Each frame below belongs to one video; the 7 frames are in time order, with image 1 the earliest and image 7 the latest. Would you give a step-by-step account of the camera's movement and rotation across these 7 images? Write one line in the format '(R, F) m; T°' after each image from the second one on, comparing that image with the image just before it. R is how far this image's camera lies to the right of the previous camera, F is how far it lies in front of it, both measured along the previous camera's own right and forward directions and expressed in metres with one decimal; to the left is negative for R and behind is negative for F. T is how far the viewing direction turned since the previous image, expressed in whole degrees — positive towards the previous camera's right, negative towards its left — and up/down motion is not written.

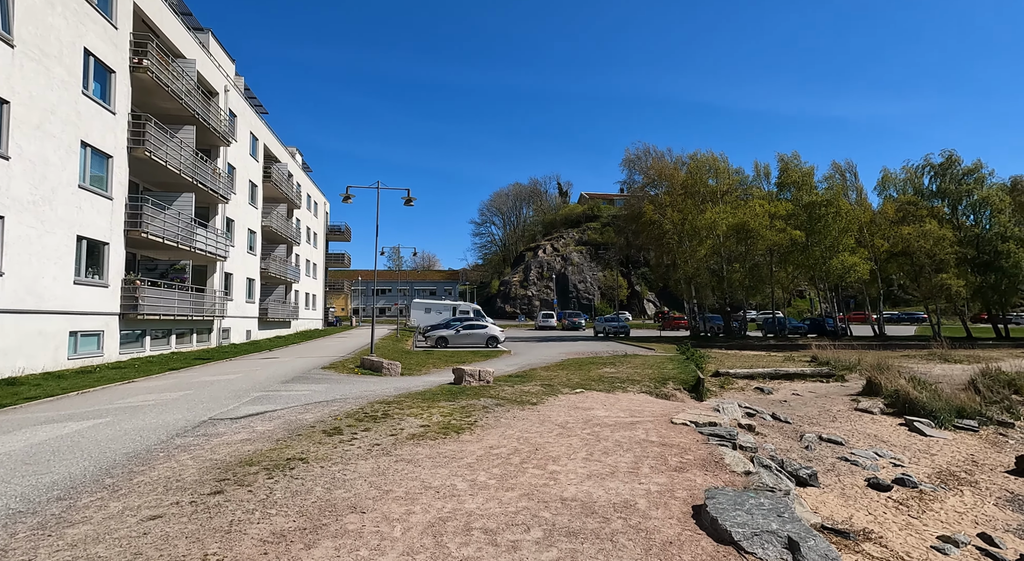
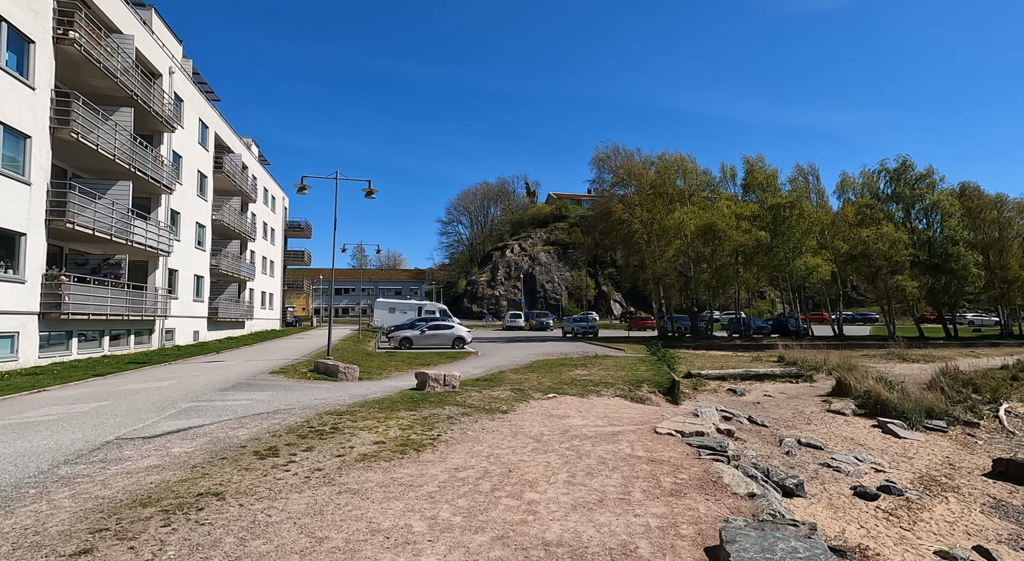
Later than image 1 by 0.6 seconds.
(0.0, +0.9) m; +4°
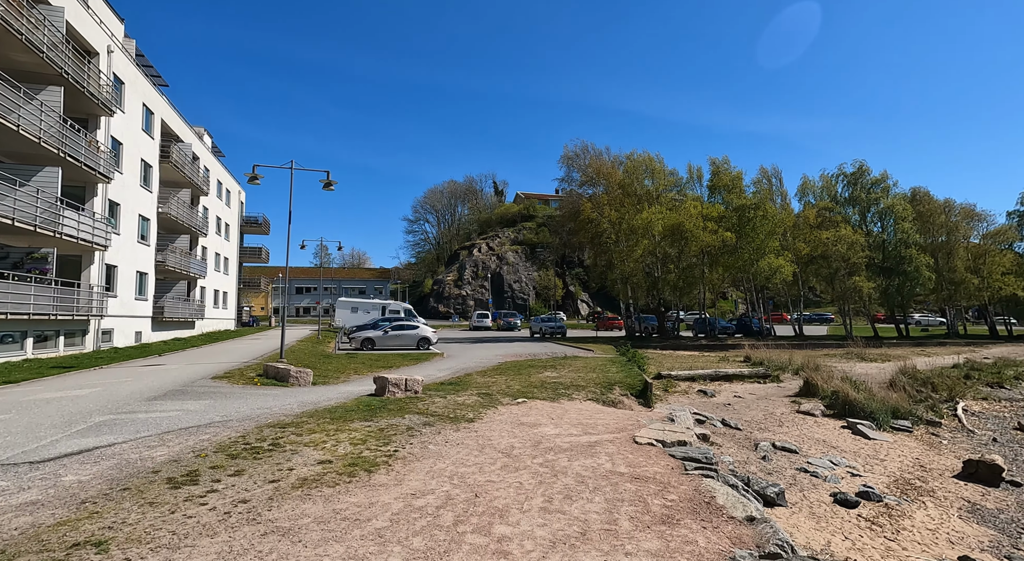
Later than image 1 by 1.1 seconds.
(0.0, +0.7) m; +4°
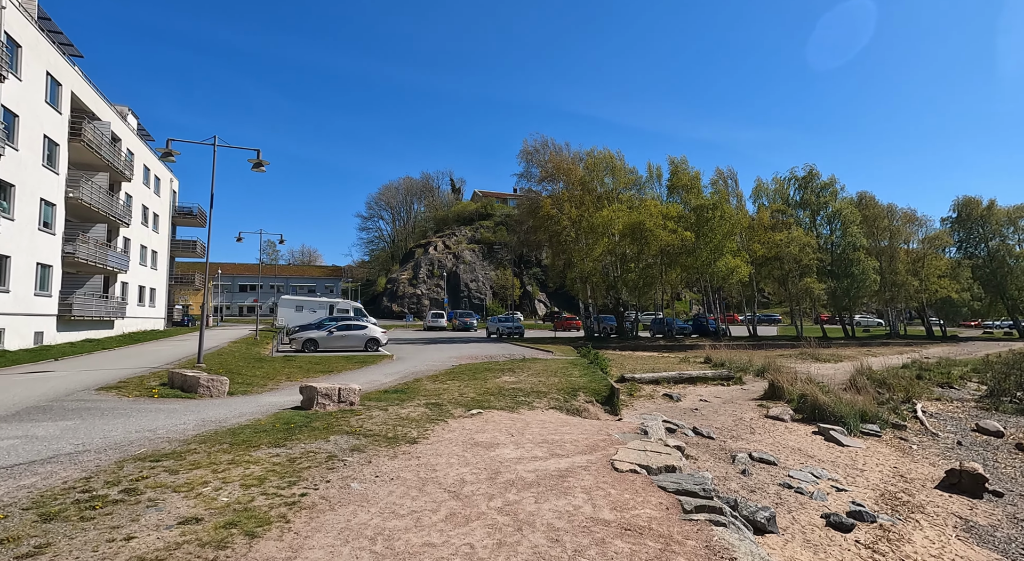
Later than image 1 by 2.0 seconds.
(0.0, +1.4) m; +5°
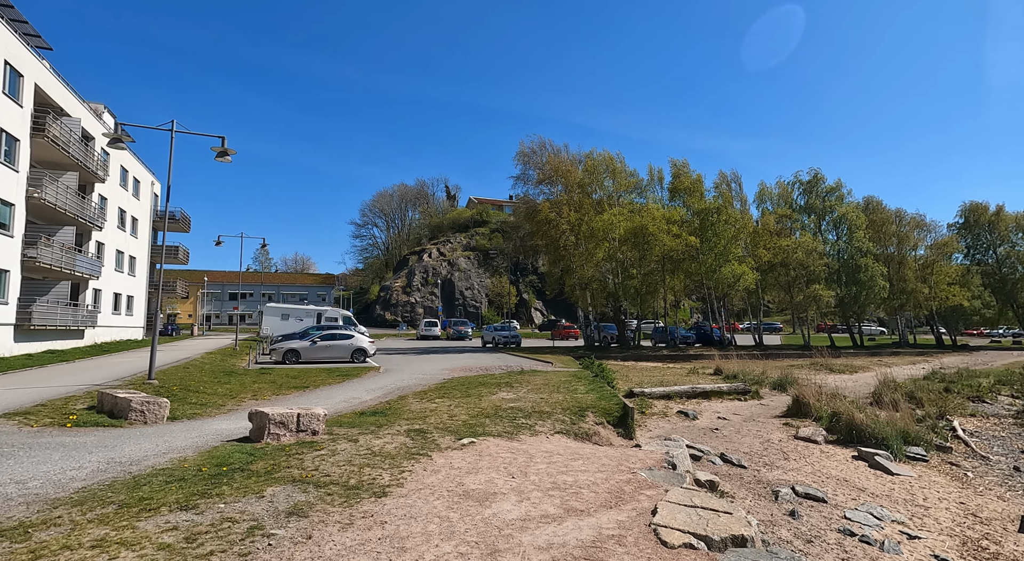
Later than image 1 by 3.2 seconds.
(-0.1, +1.7) m; 0°
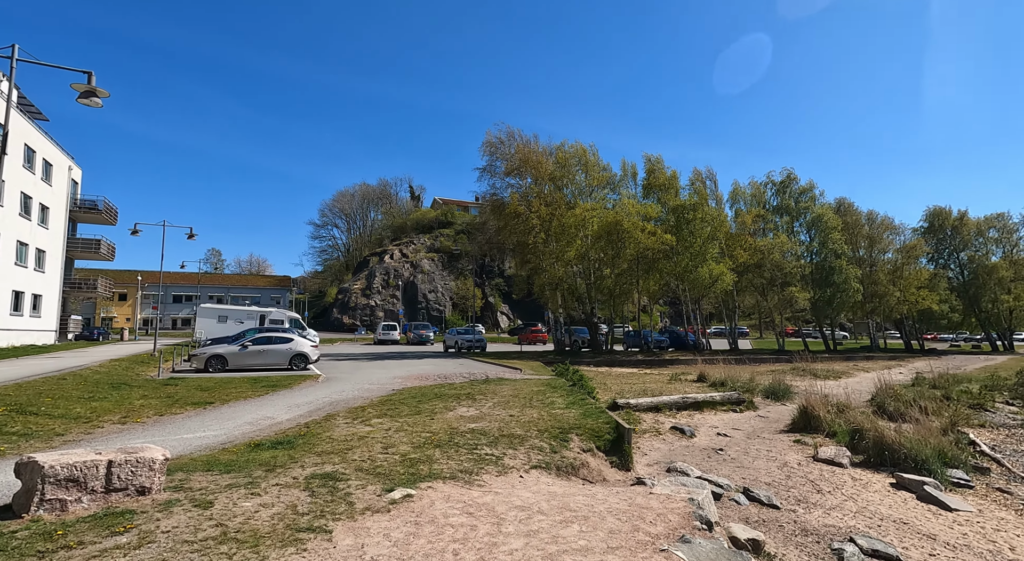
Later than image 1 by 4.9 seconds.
(+0.1, +2.7) m; +4°
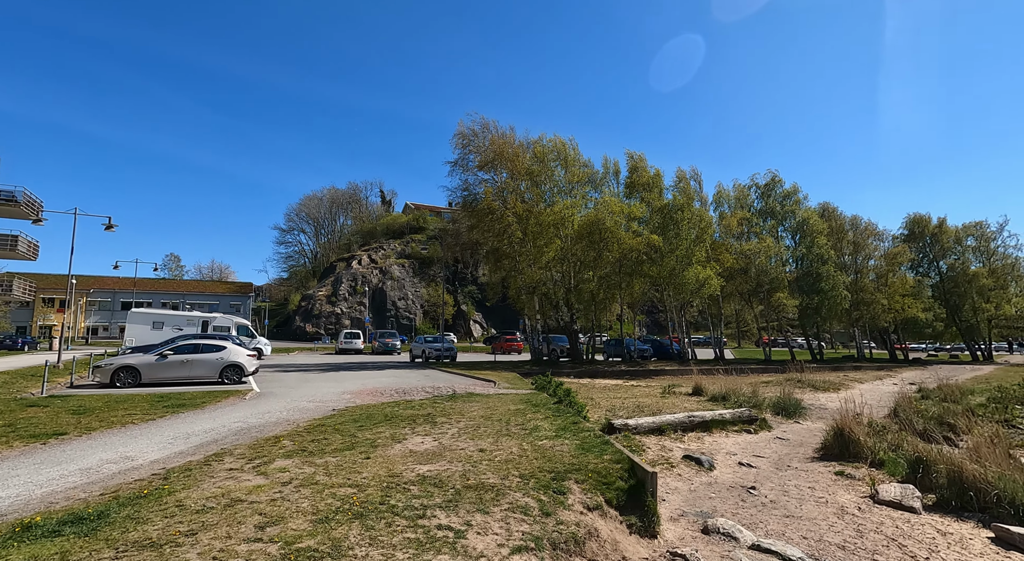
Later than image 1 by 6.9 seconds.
(0.0, +2.8) m; +3°
